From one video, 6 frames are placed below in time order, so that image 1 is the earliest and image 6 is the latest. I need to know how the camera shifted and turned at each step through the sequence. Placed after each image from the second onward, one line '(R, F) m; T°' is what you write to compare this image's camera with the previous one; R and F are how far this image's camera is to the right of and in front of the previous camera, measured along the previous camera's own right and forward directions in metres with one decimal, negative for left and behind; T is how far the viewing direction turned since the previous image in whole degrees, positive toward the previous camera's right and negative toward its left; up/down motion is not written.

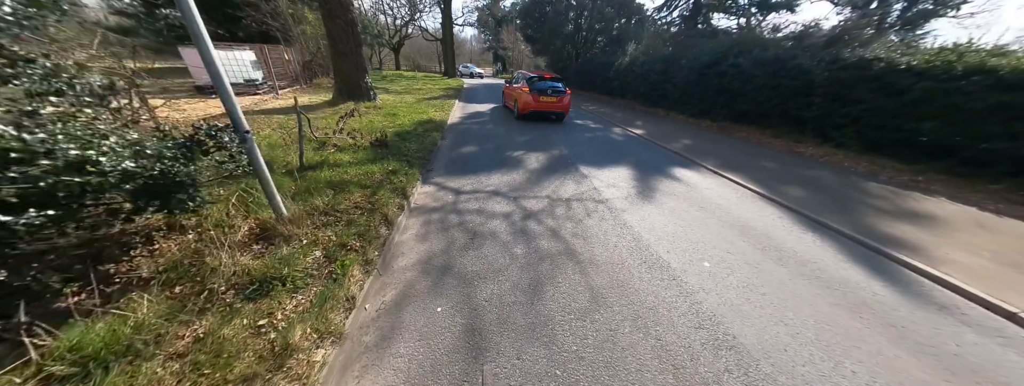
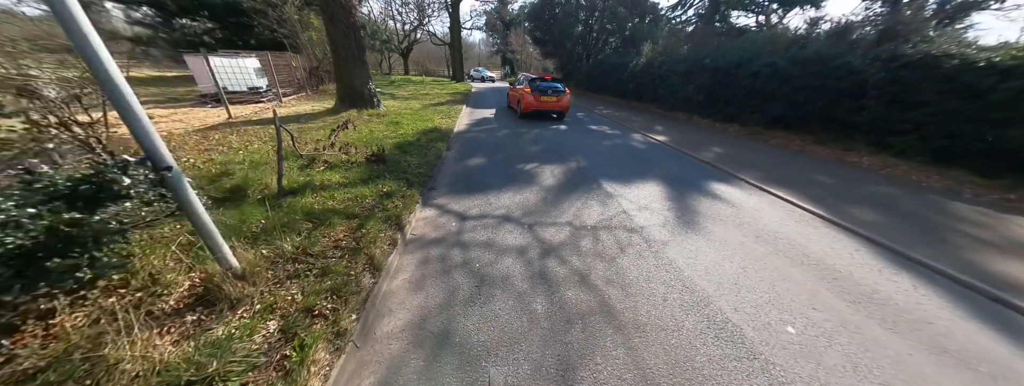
(-0.1, +0.6) m; -2°
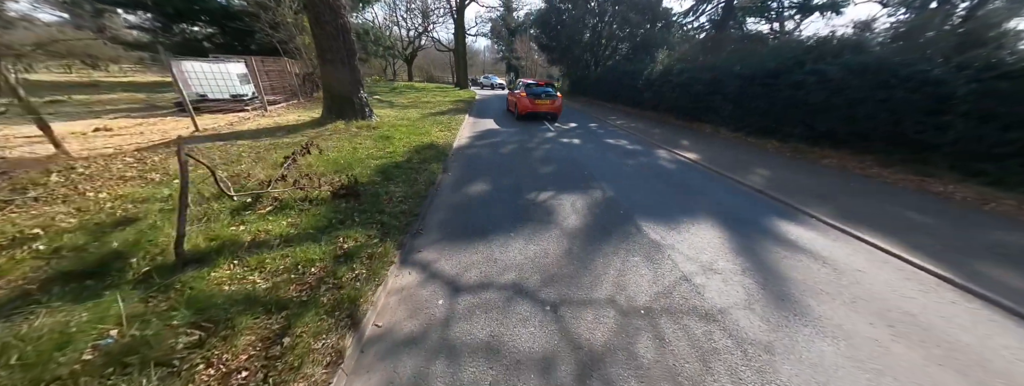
(-0.1, +1.1) m; -1°
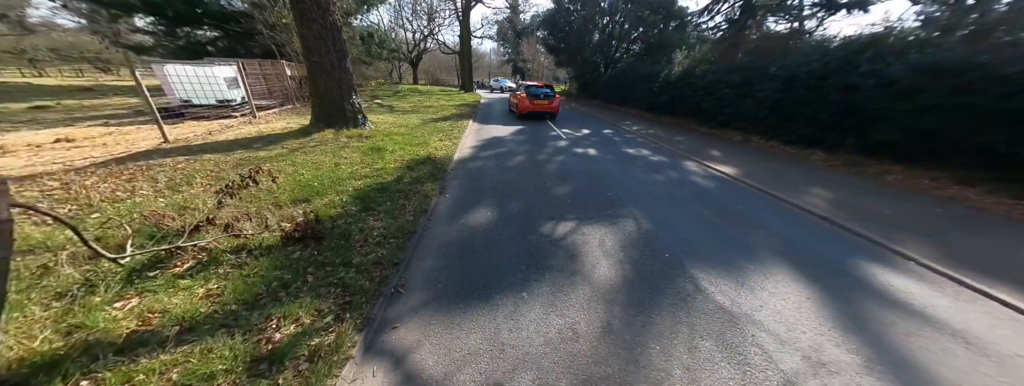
(-0.1, +0.9) m; -1°
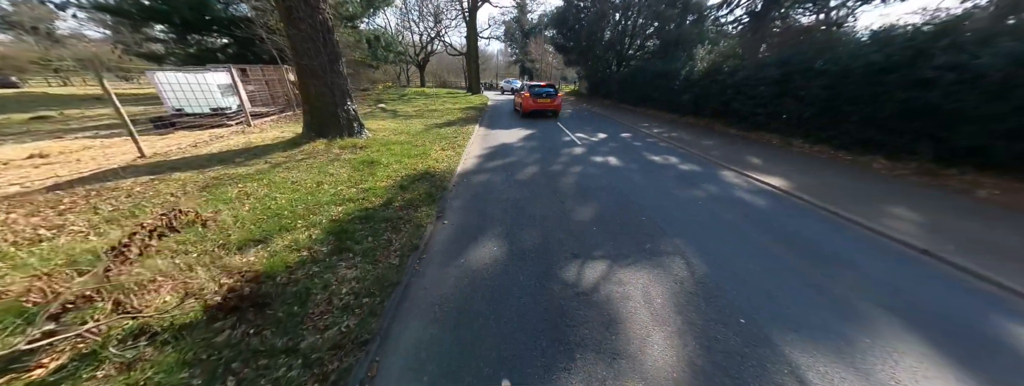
(0.0, +0.8) m; -2°
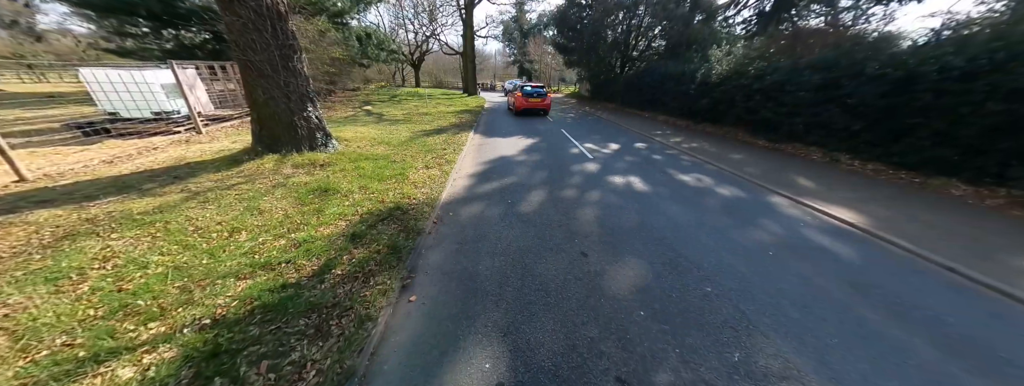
(-0.1, +1.2) m; +1°
